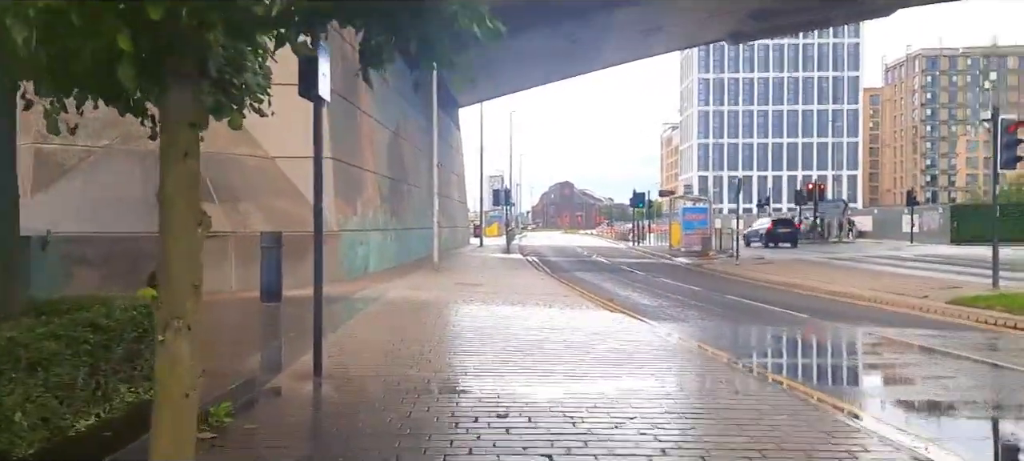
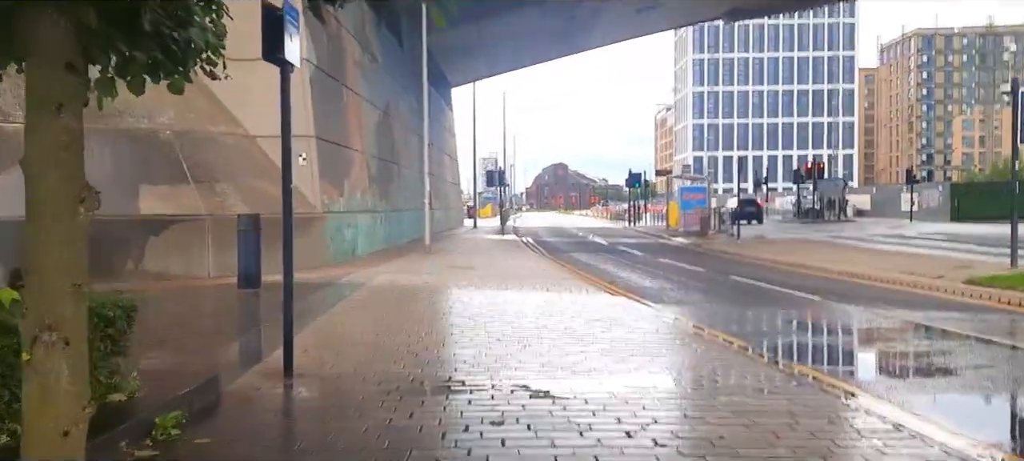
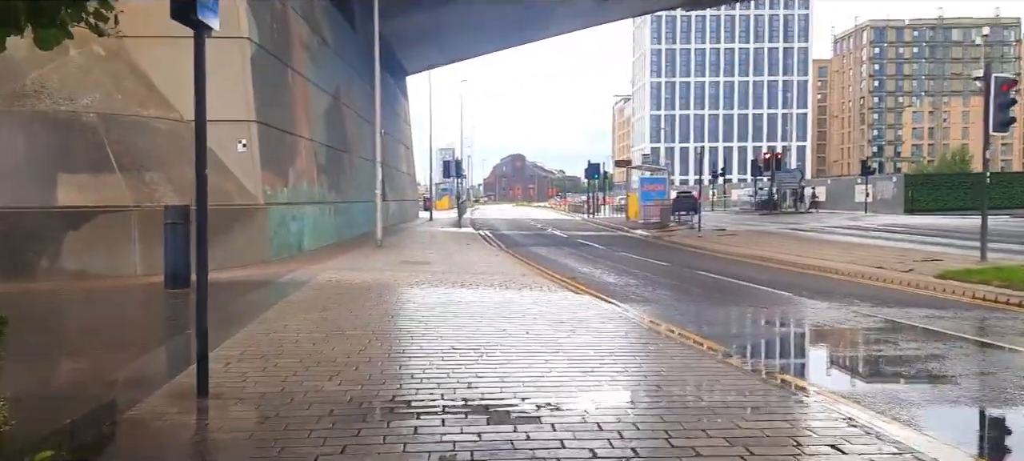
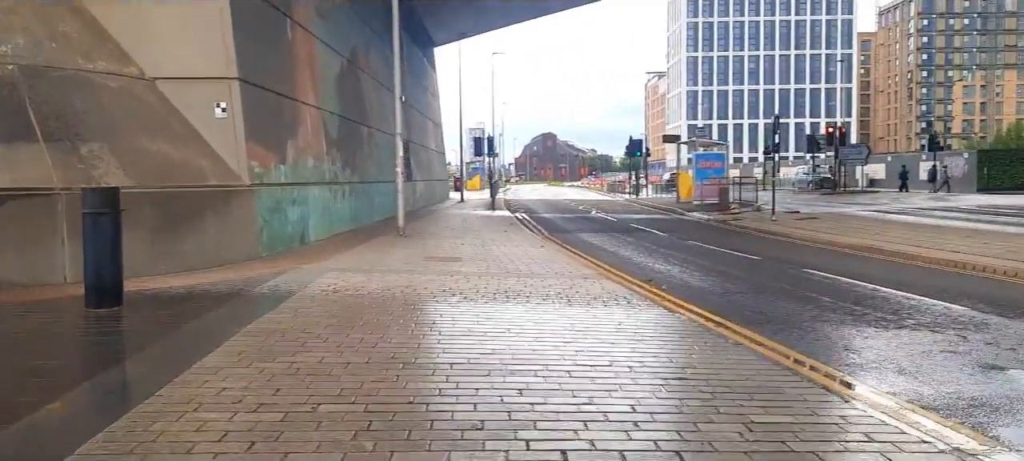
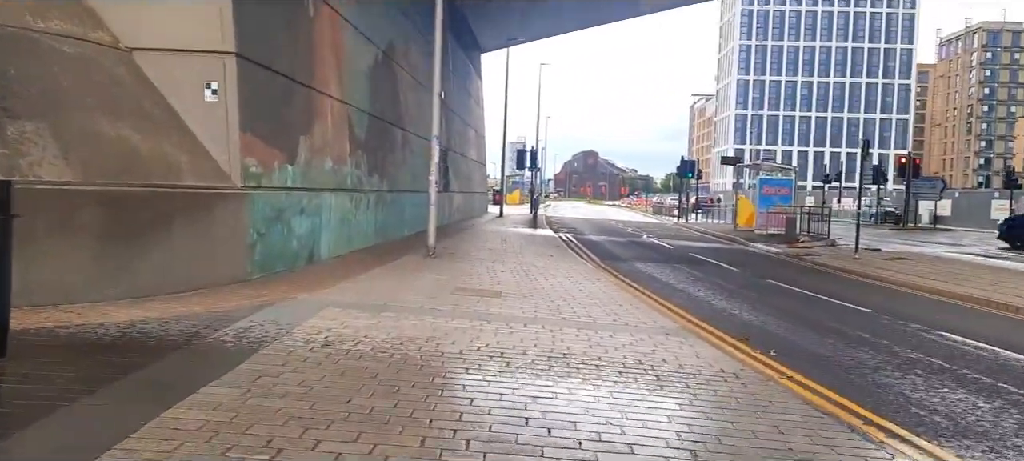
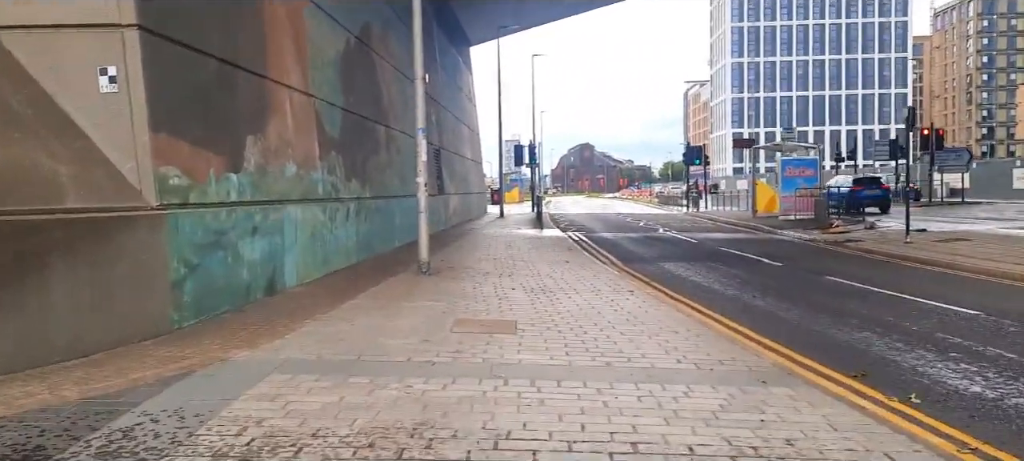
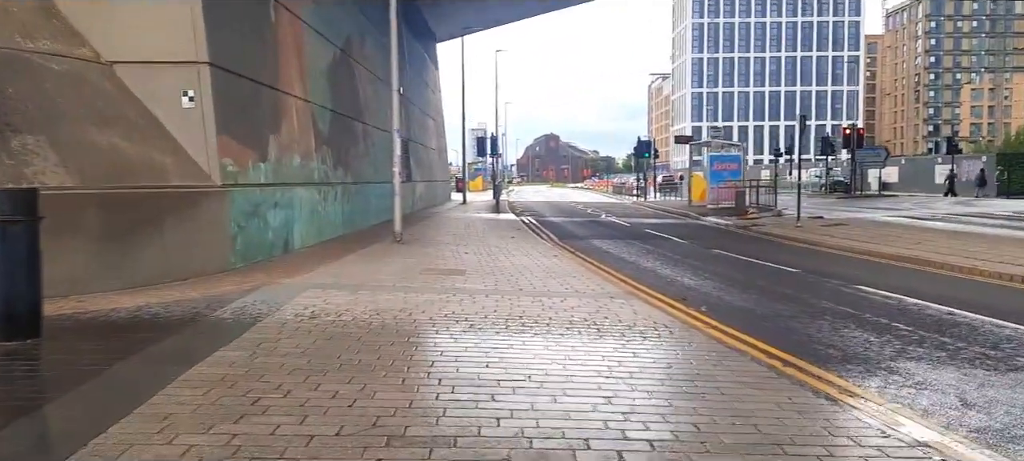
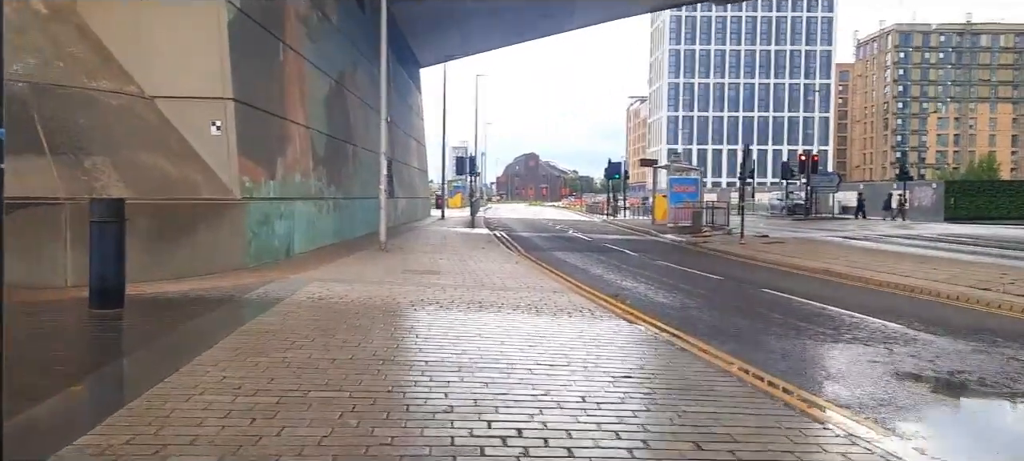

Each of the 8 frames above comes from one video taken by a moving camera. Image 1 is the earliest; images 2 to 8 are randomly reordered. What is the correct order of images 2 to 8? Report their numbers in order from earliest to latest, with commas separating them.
2, 3, 8, 4, 7, 5, 6
